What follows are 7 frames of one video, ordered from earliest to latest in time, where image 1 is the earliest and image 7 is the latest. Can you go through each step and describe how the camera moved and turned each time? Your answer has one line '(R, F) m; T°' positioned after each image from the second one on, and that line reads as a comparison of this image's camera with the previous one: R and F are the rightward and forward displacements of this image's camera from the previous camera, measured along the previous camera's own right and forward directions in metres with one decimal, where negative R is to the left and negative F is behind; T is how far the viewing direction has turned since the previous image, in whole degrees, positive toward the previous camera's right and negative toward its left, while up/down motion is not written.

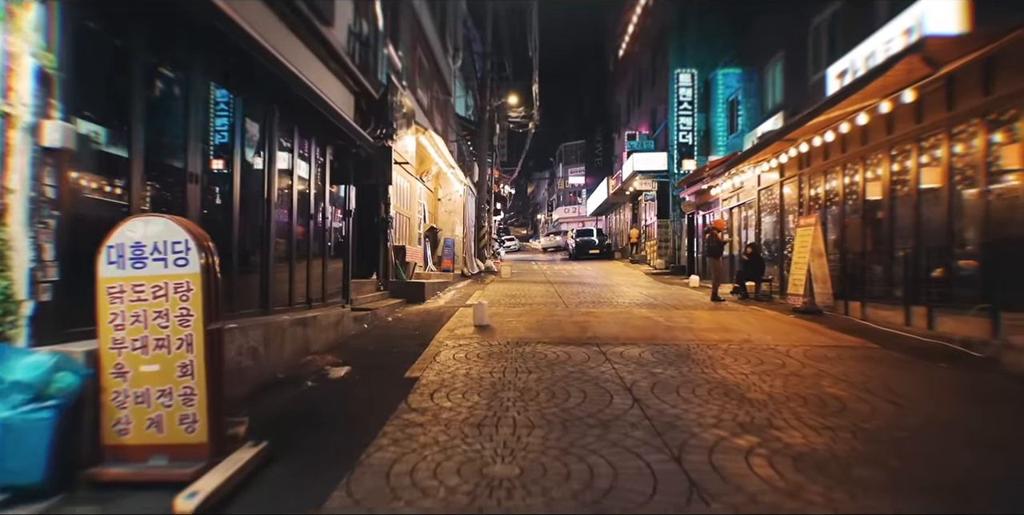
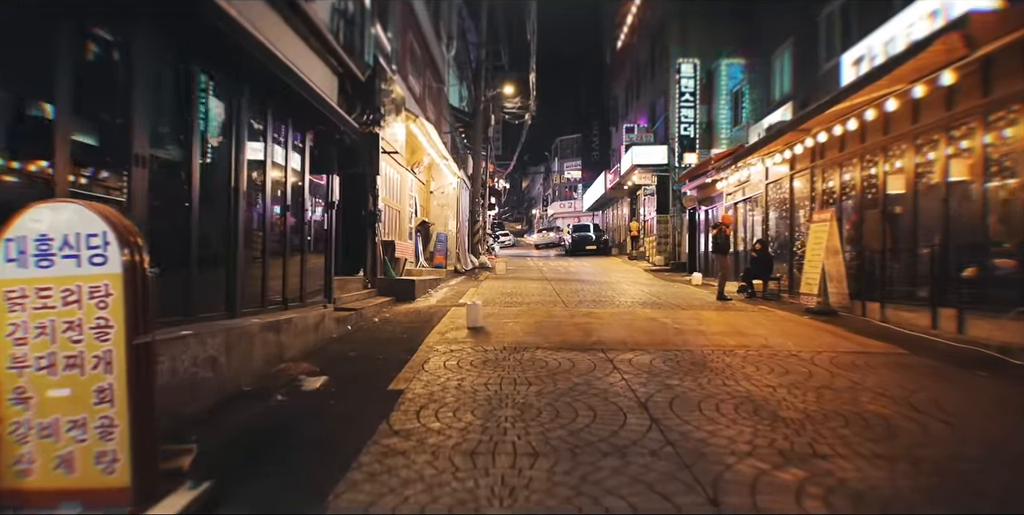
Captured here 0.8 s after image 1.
(0.0, +0.6) m; 0°
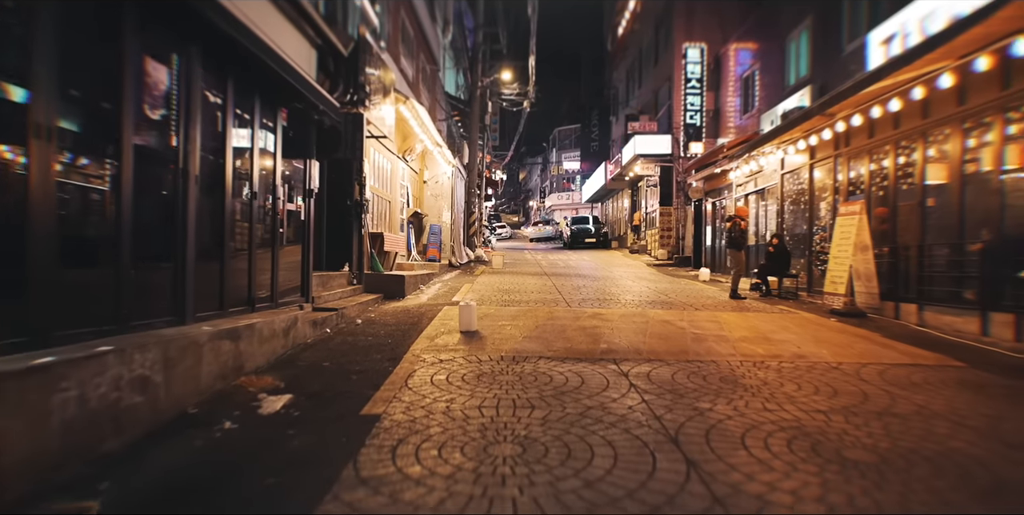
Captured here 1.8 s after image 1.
(0.0, +0.8) m; 0°
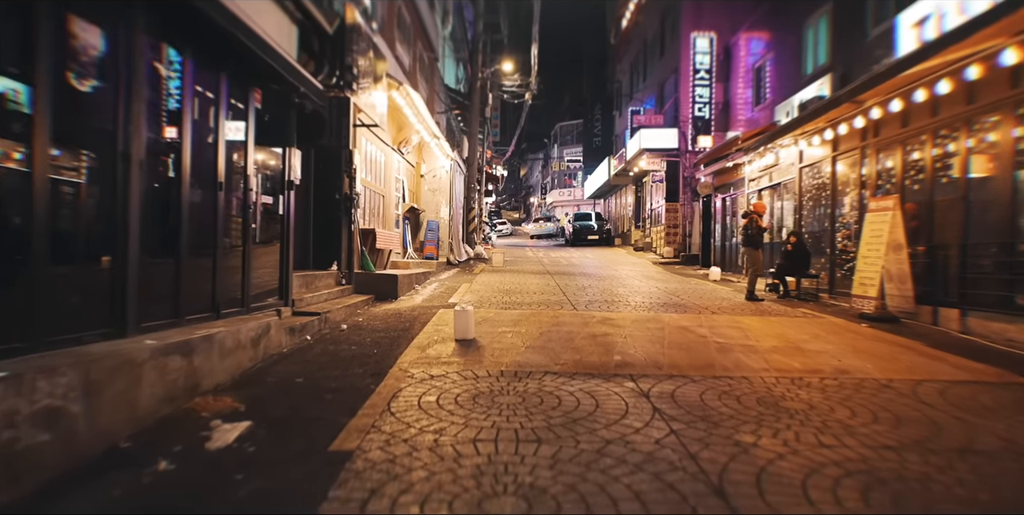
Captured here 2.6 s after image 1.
(0.0, +0.7) m; 0°
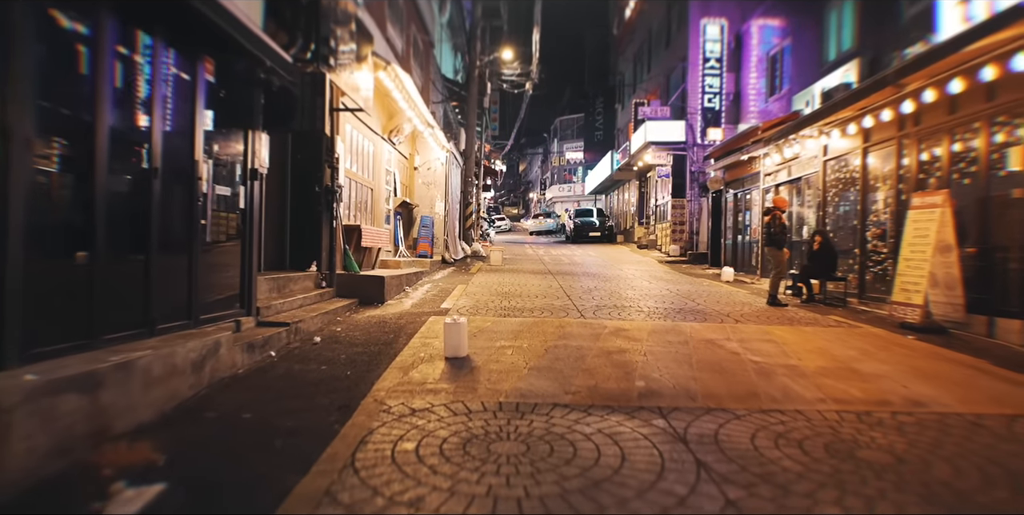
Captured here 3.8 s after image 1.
(0.0, +0.9) m; 0°
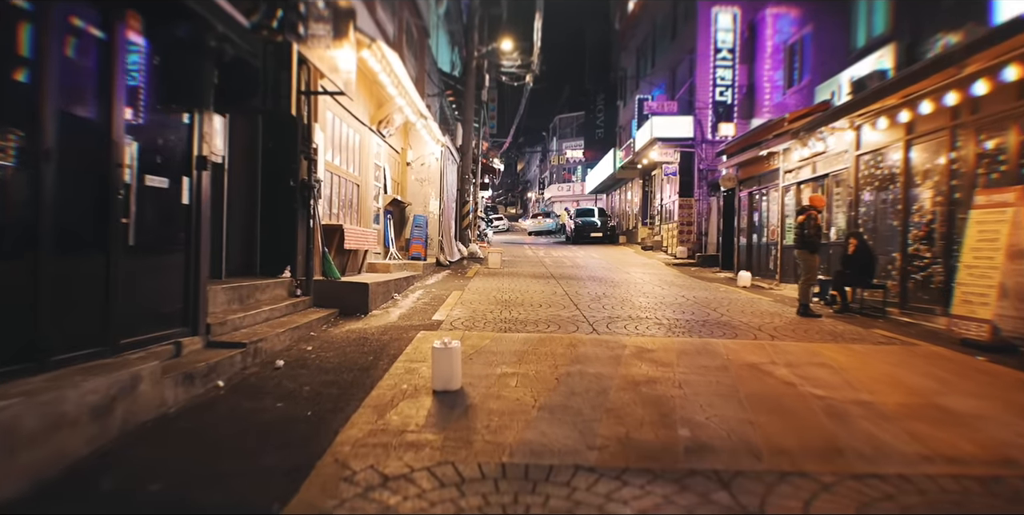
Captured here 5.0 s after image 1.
(0.0, +1.0) m; 0°
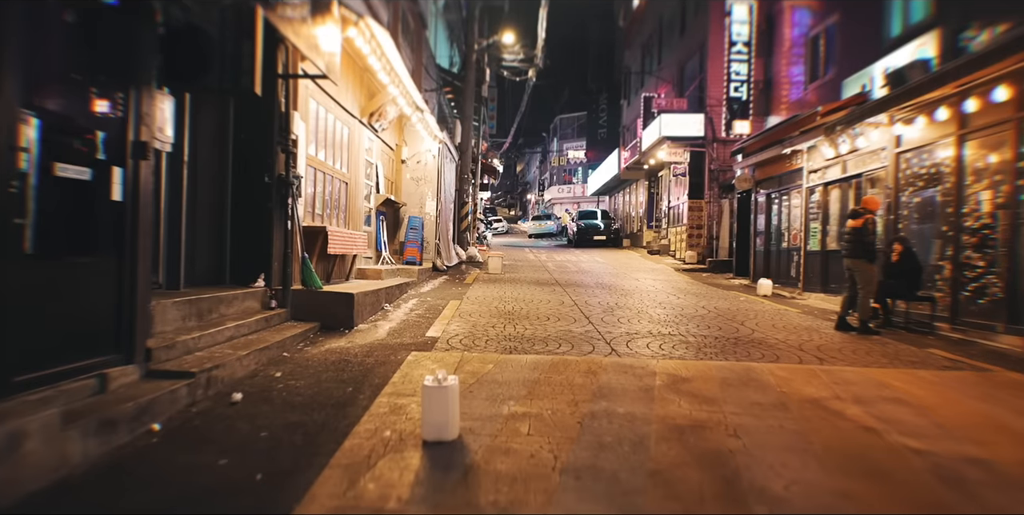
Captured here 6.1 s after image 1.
(-0.1, +0.9) m; 0°
